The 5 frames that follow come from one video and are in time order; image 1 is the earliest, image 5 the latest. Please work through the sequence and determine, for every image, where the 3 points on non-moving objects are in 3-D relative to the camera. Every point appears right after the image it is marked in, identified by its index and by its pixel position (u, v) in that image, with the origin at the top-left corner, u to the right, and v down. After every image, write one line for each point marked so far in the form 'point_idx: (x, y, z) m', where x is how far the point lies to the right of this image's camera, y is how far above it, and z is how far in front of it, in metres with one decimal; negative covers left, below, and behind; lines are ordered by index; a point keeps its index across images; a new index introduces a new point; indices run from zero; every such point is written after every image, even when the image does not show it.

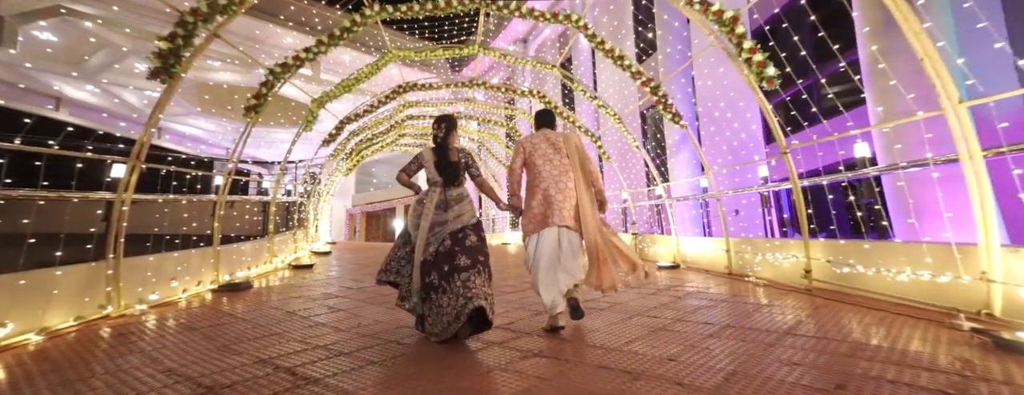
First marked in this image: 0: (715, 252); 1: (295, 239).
0: (+2.9, -0.8, +4.7) m
1: (-4.3, -0.8, +6.5) m
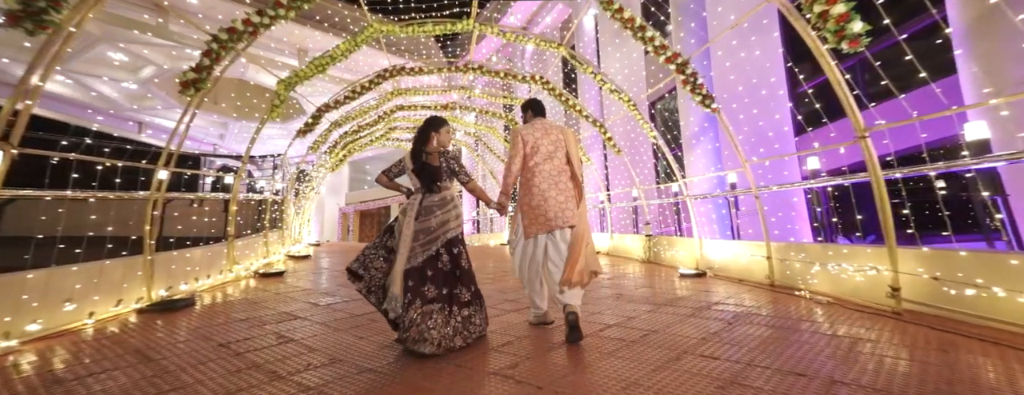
0: (+2.9, -0.7, +4.0) m
1: (-4.3, -0.8, +5.8) m
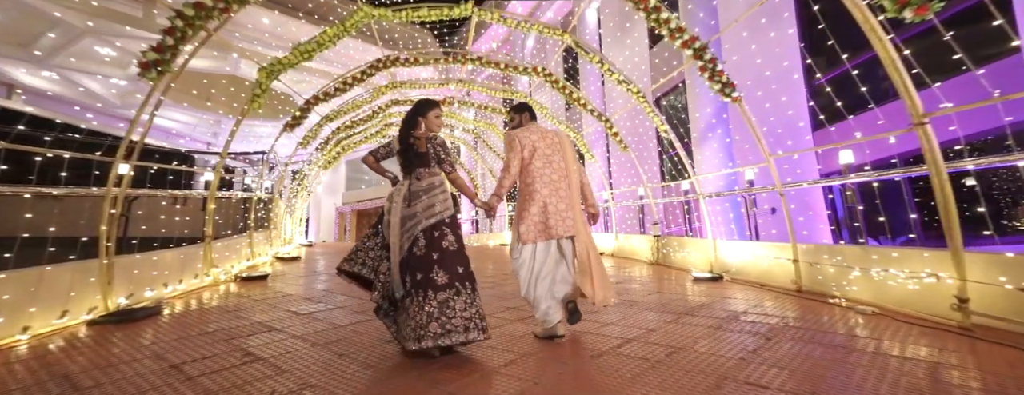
0: (+2.9, -0.7, +3.7) m
1: (-4.3, -0.7, +5.4) m
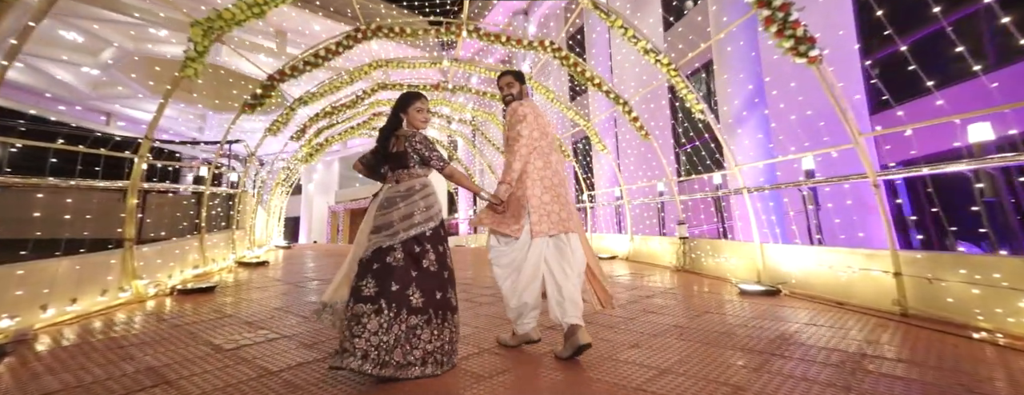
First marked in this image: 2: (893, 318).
0: (+3.0, -0.7, +2.8) m
1: (-4.2, -0.7, +4.5) m
2: (+2.8, -0.9, +2.4) m
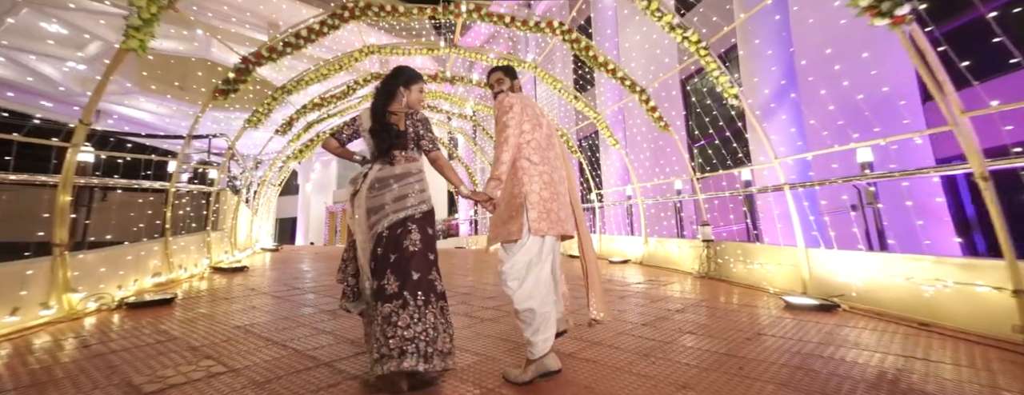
0: (+3.0, -0.6, +2.3) m
1: (-4.2, -0.6, +4.0) m
2: (+2.9, -0.8, +1.8) m
